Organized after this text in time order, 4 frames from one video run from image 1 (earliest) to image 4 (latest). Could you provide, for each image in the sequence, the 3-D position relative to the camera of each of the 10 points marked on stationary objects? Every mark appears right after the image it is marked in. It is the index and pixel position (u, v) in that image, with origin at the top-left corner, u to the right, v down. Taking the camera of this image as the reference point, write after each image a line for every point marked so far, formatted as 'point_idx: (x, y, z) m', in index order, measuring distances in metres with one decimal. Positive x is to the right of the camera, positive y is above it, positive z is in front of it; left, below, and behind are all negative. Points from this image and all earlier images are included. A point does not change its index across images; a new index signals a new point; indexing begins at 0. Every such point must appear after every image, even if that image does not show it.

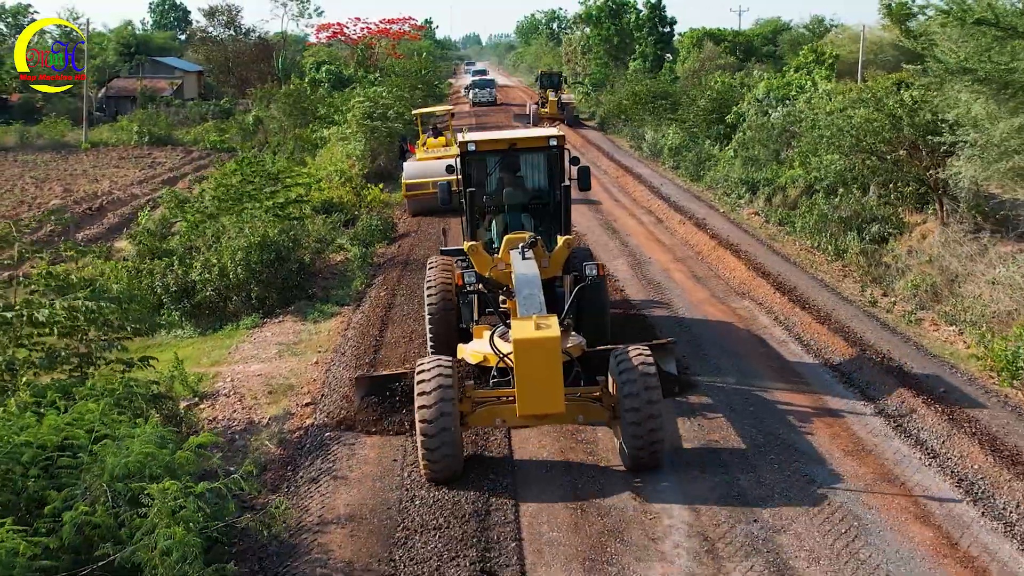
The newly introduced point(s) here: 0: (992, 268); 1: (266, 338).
0: (+6.6, +0.3, +11.0) m
1: (-3.0, -0.6, +9.7) m
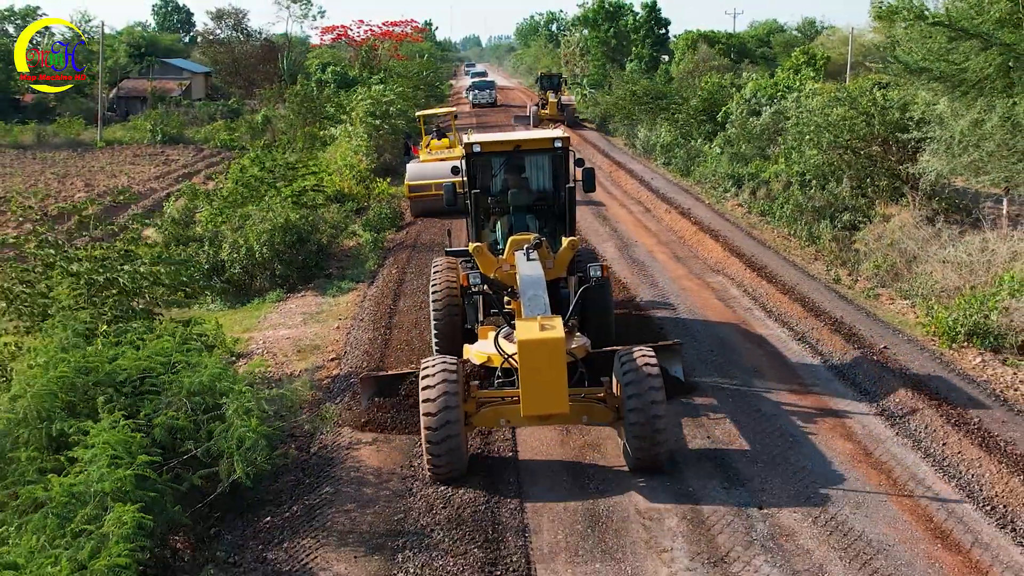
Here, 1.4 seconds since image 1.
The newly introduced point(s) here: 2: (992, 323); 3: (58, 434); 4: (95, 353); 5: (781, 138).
0: (+6.6, +0.6, +12.2) m
1: (-3.0, -0.3, +10.9) m
2: (+5.8, -0.4, +9.7) m
3: (-3.0, -0.9, +5.4) m
4: (-3.2, -0.5, +6.3) m
5: (+6.3, +3.5, +18.7) m
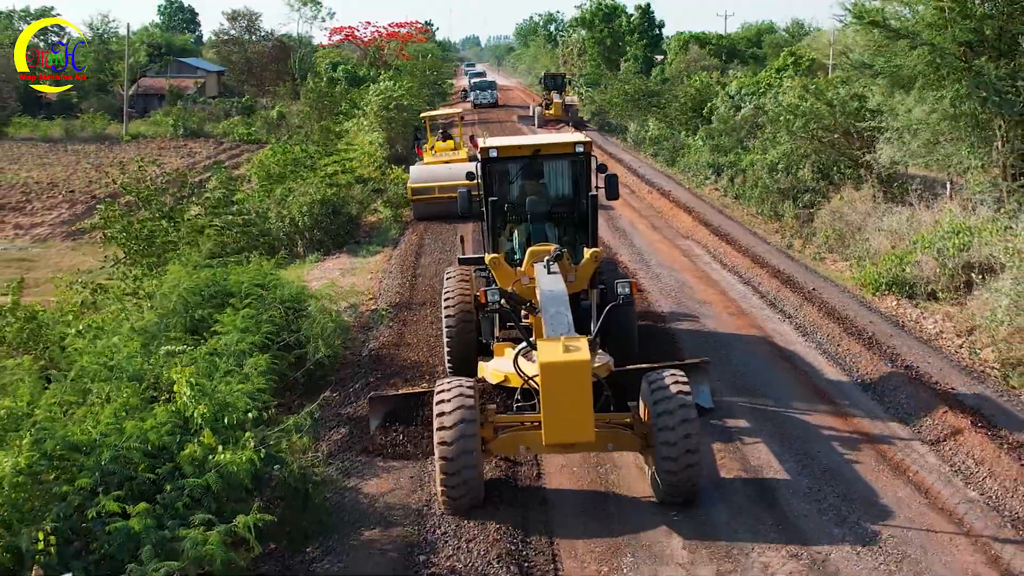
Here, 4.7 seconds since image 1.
0: (+6.6, +1.2, +14.4) m
1: (-3.0, +0.3, +13.0) m
2: (+5.8, +0.2, +11.8) m
3: (-2.9, -0.3, +7.5) m
4: (-3.2, +0.2, +8.5) m
5: (+6.3, +4.1, +20.8) m
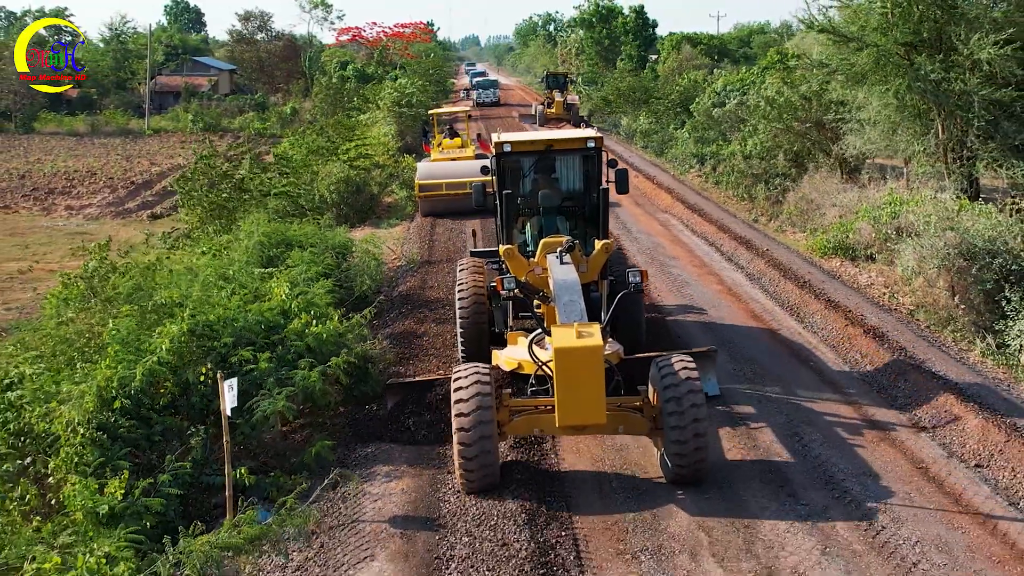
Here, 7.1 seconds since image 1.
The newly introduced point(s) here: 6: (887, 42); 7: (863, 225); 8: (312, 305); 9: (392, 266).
0: (+6.6, +1.9, +16.4) m
1: (-3.0, +1.0, +15.1) m
2: (+5.9, +0.8, +13.9) m
3: (-2.9, +0.4, +9.6) m
4: (-3.2, +0.8, +10.5) m
5: (+6.4, +4.7, +22.9) m
6: (+7.0, +4.6, +15.0) m
7: (+6.1, +1.1, +13.8) m
8: (-1.9, -0.2, +7.7) m
9: (-1.9, +0.3, +12.4) m
